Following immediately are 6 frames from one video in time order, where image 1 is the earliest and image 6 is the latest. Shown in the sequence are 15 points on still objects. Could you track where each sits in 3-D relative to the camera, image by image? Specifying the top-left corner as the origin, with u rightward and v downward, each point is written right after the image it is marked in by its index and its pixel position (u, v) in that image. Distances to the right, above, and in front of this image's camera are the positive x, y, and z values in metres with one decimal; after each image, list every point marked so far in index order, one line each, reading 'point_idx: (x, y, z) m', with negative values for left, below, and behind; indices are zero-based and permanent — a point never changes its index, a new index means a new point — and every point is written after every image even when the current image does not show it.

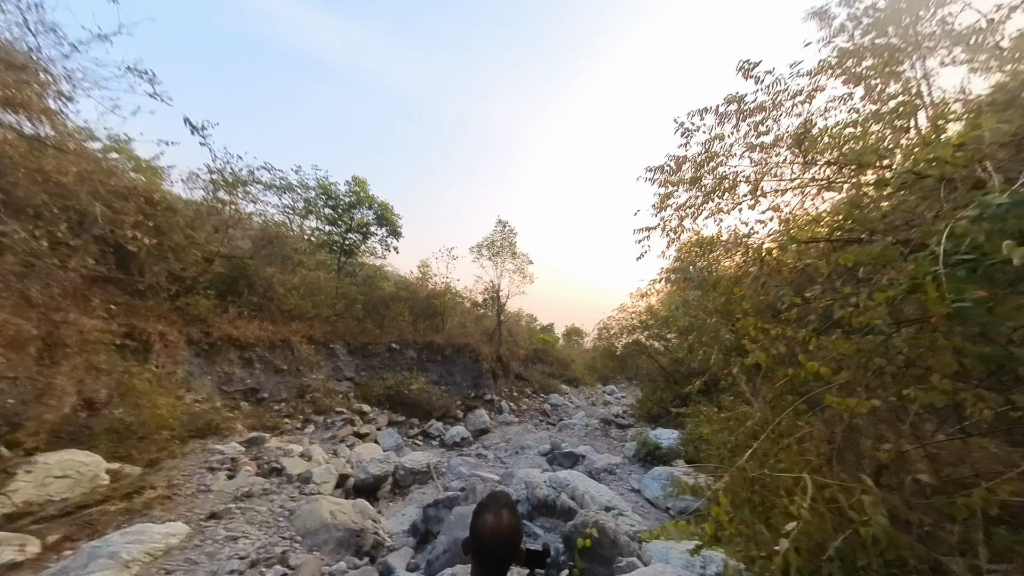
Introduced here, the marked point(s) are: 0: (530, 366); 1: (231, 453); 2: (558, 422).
0: (+0.7, -3.0, +15.6) m
1: (-3.5, -2.1, +5.0) m
2: (+1.4, -4.0, +12.1) m
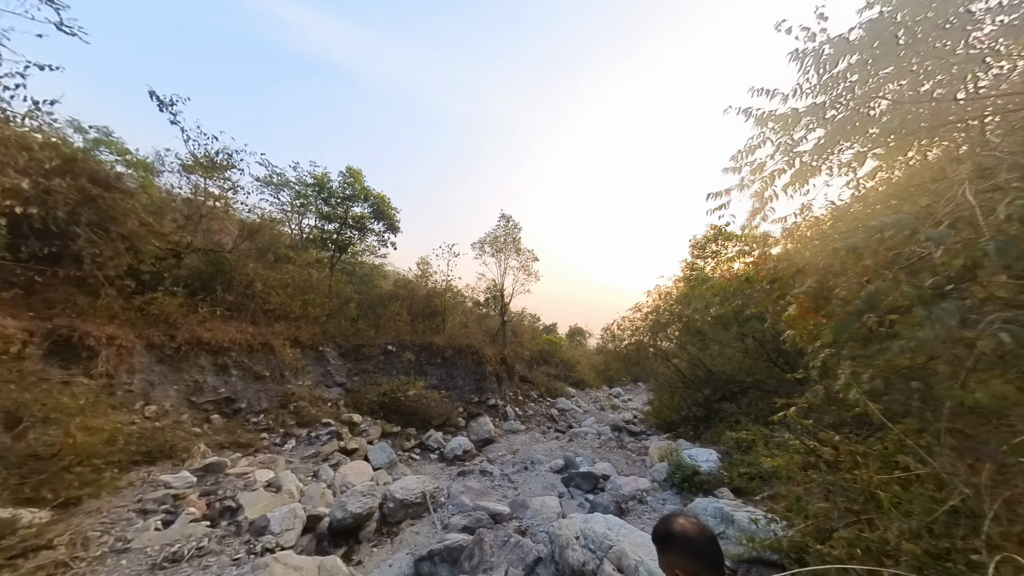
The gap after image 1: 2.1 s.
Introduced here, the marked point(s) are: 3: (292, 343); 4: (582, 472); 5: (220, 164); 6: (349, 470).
0: (+0.9, -2.9, +14.6) m
1: (-3.4, -2.0, +4.0) m
2: (+1.6, -3.9, +11.1) m
3: (-5.0, -1.3, +9.1) m
4: (+1.1, -2.9, +6.3) m
5: (-6.5, +2.7, +8.8) m
6: (-2.5, -2.8, +6.1) m
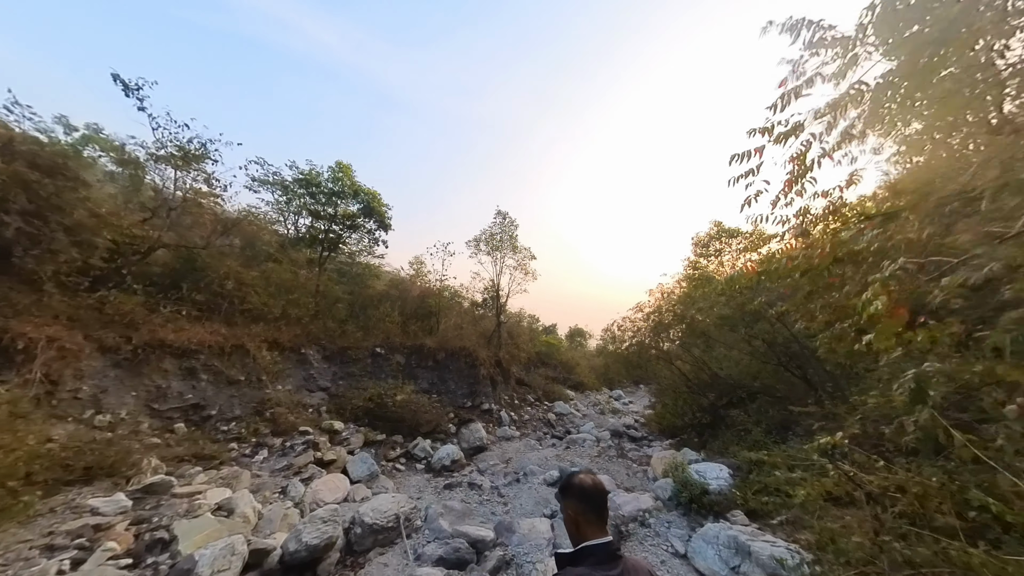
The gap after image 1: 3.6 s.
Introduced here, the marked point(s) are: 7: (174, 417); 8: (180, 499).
0: (+0.7, -2.9, +14.1) m
1: (-3.5, -2.0, +3.4) m
2: (+1.4, -3.9, +10.5) m
3: (-5.2, -1.2, +8.5) m
4: (+0.9, -2.9, +5.7) m
5: (-6.6, +2.8, +8.3) m
6: (-2.7, -2.8, +5.6) m
7: (-5.4, -2.1, +6.3) m
8: (-3.3, -2.1, +4.0) m
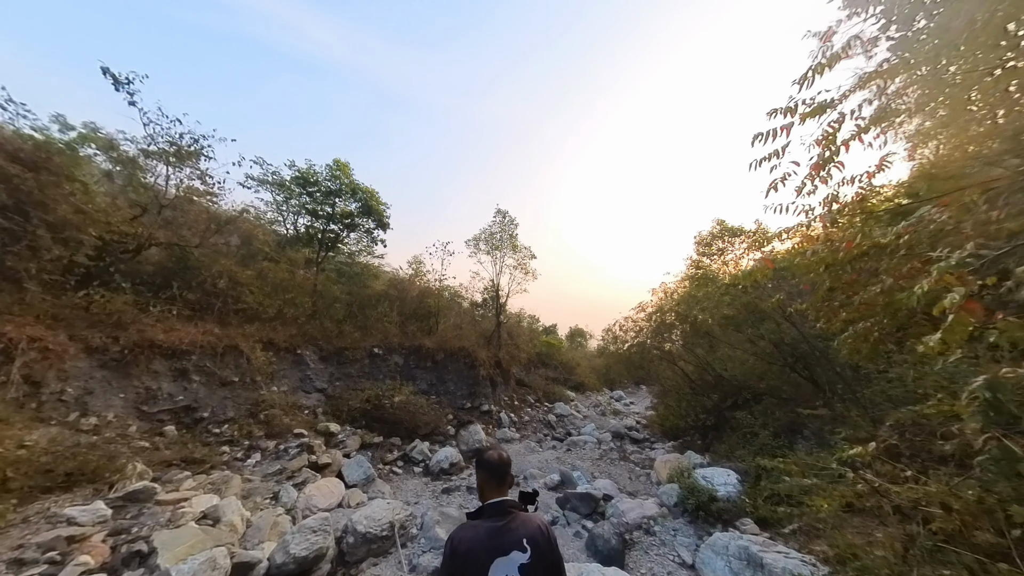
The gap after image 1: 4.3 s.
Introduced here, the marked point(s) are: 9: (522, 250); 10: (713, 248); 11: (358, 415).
0: (+0.7, -2.9, +13.9) m
1: (-3.5, -1.9, +3.3) m
2: (+1.4, -3.9, +10.3) m
3: (-5.2, -1.2, +8.4) m
4: (+0.9, -2.8, +5.5) m
5: (-6.6, +2.8, +8.1) m
6: (-2.7, -2.7, +5.4) m
7: (-5.4, -2.0, +6.2) m
8: (-3.3, -2.1, +3.8) m
9: (+0.3, +1.3, +13.4) m
10: (+5.2, +1.0, +10.4) m
11: (-3.3, -2.7, +8.5) m
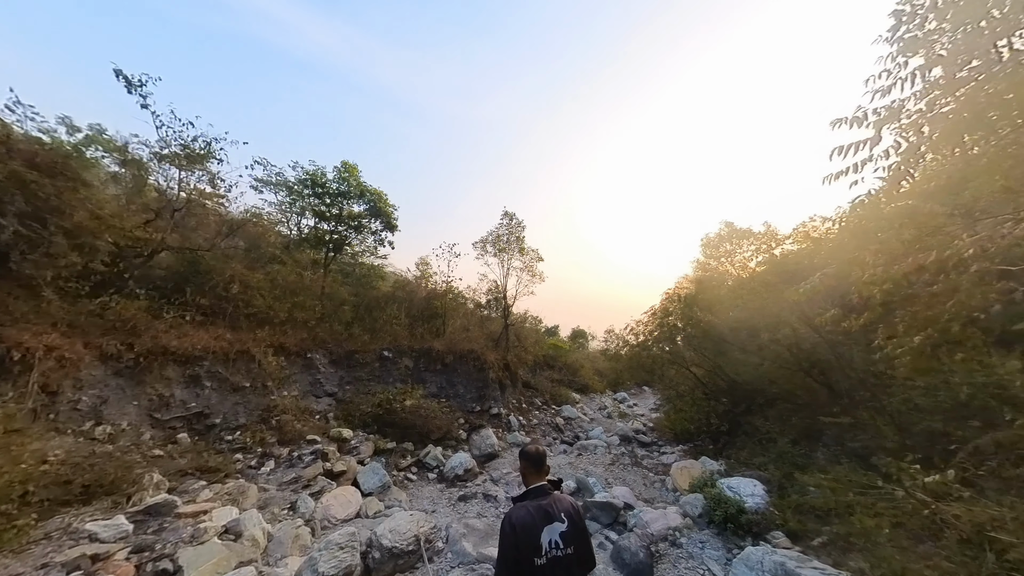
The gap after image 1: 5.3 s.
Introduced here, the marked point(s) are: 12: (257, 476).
0: (+1.0, -3.0, +13.8) m
1: (-3.3, -2.0, +3.2) m
2: (+1.7, -4.0, +10.3) m
3: (-4.9, -1.3, +8.3) m
4: (+1.2, -2.9, +5.4) m
5: (-6.3, +2.7, +8.0) m
6: (-2.4, -2.8, +5.3) m
7: (-5.2, -2.1, +6.1) m
8: (-3.1, -2.2, +3.7) m
9: (+0.6, +1.2, +13.3) m
10: (+5.5, +1.0, +10.3) m
11: (-3.0, -2.8, +8.4) m
12: (-3.8, -2.8, +5.9) m
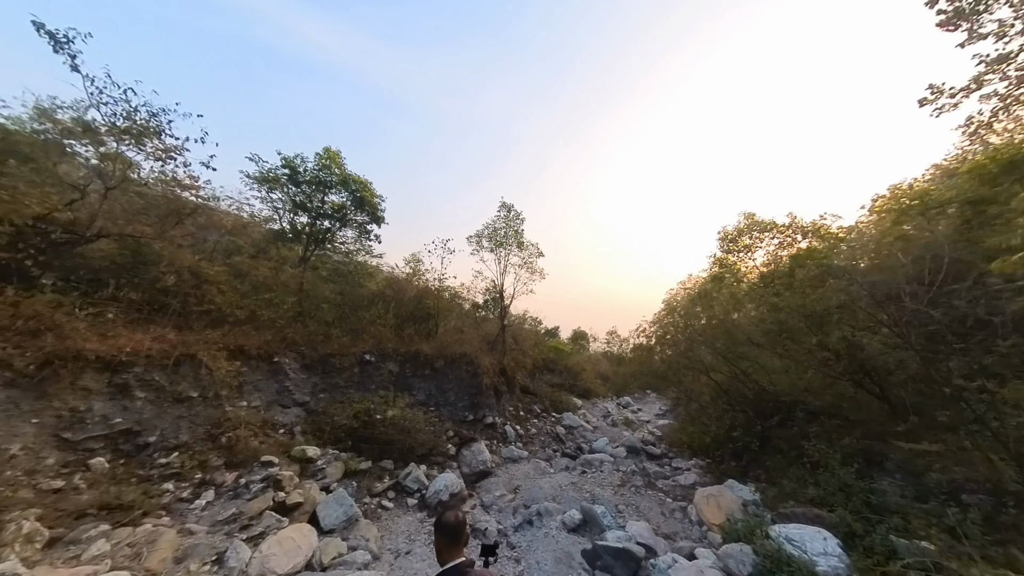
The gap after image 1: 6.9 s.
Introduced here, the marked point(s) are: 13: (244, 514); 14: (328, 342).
0: (+0.9, -2.9, +12.6) m
1: (-3.4, -1.9, +2.0) m
2: (+1.6, -3.9, +9.1) m
3: (-5.0, -1.2, +7.1) m
4: (+1.1, -2.8, +4.3) m
5: (-6.4, +2.8, +6.9) m
6: (-2.5, -2.7, +4.2) m
7: (-5.2, -2.0, +5.0) m
8: (-3.1, -2.1, +2.6) m
9: (+0.5, +1.3, +12.2) m
10: (+5.4, +1.0, +9.2) m
11: (-3.1, -2.7, +7.2) m
12: (-3.9, -2.7, +4.8) m
13: (-3.2, -2.7, +4.7) m
14: (-4.0, -1.2, +8.6) m
